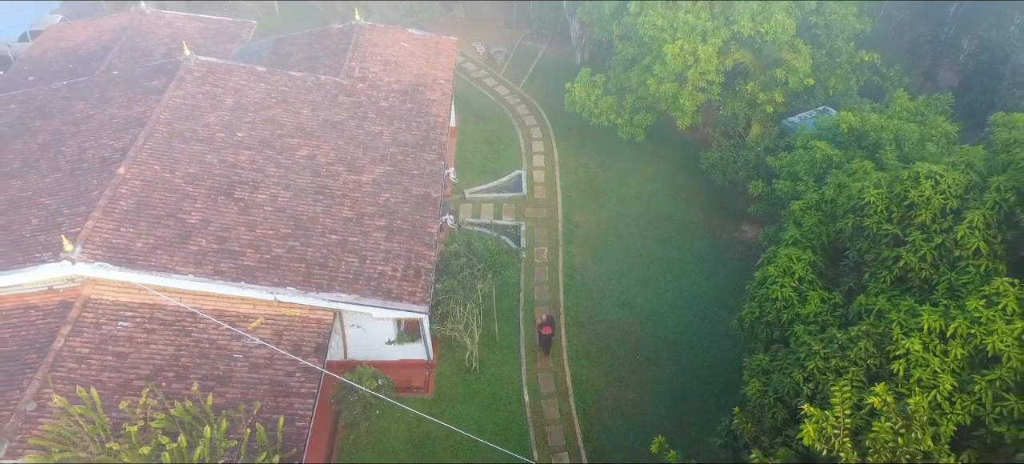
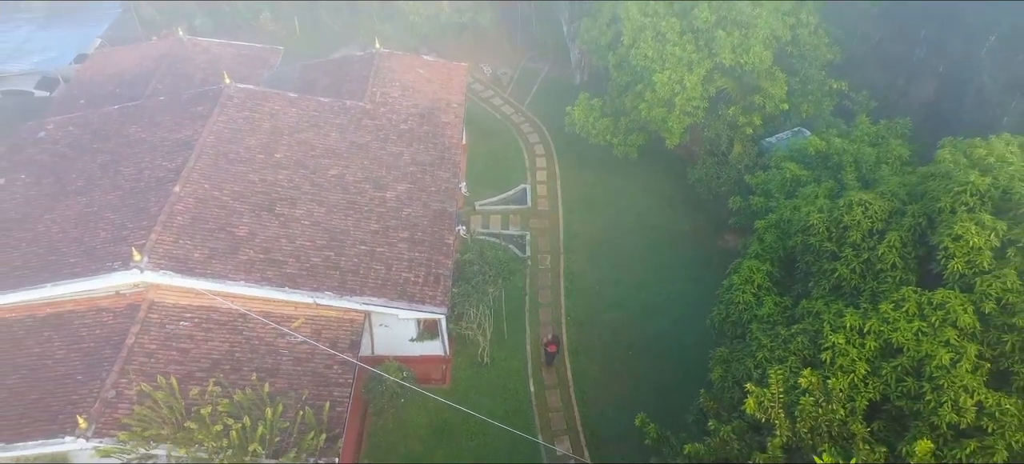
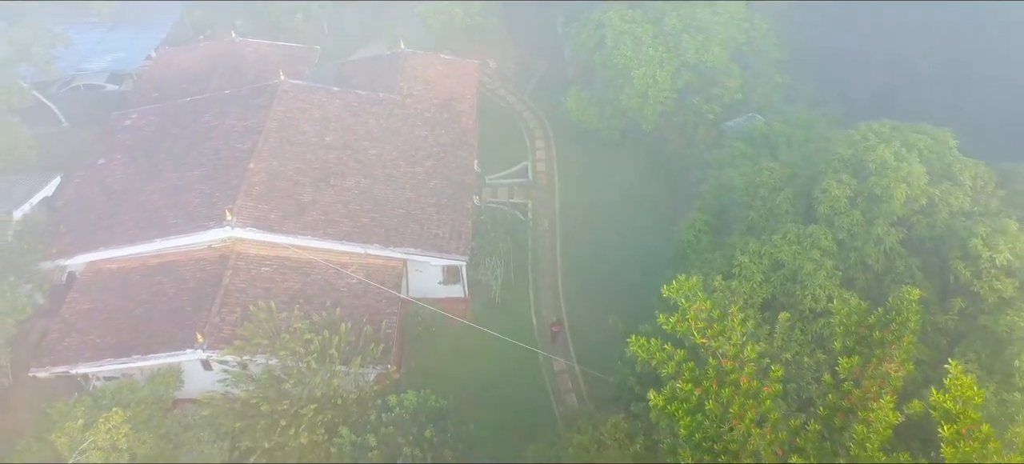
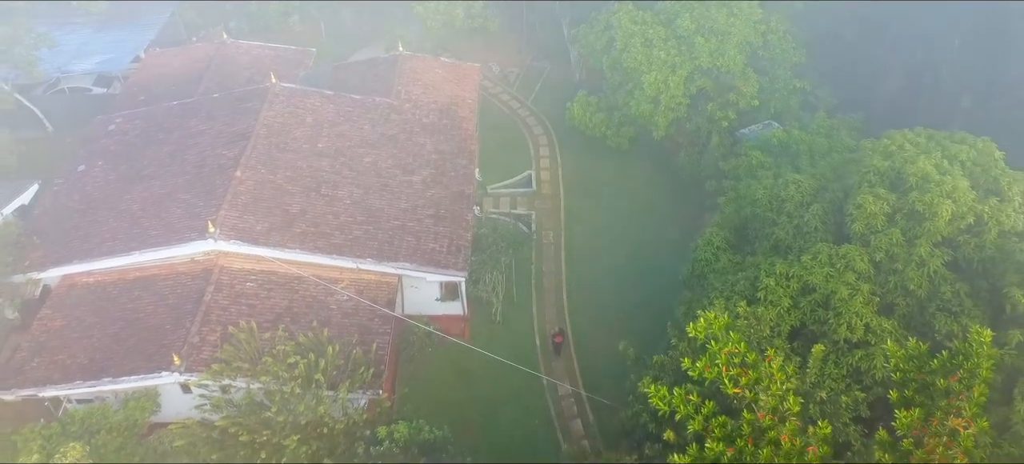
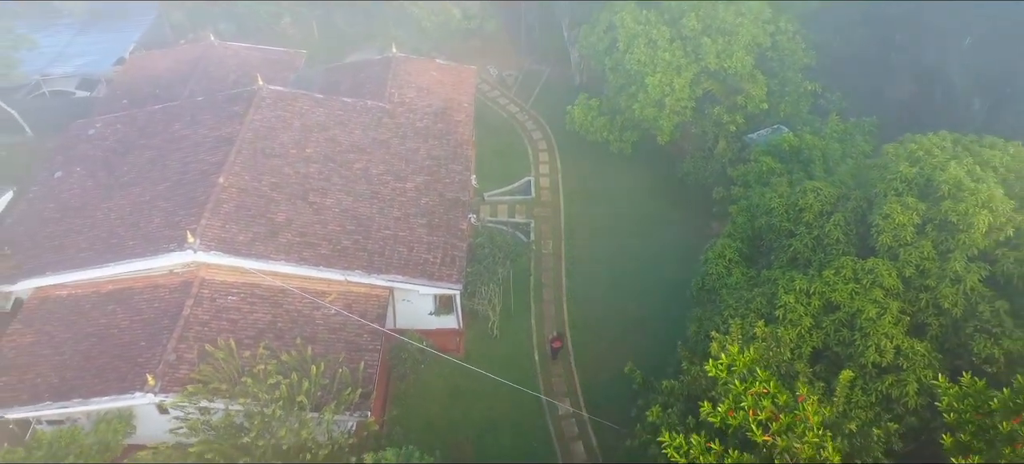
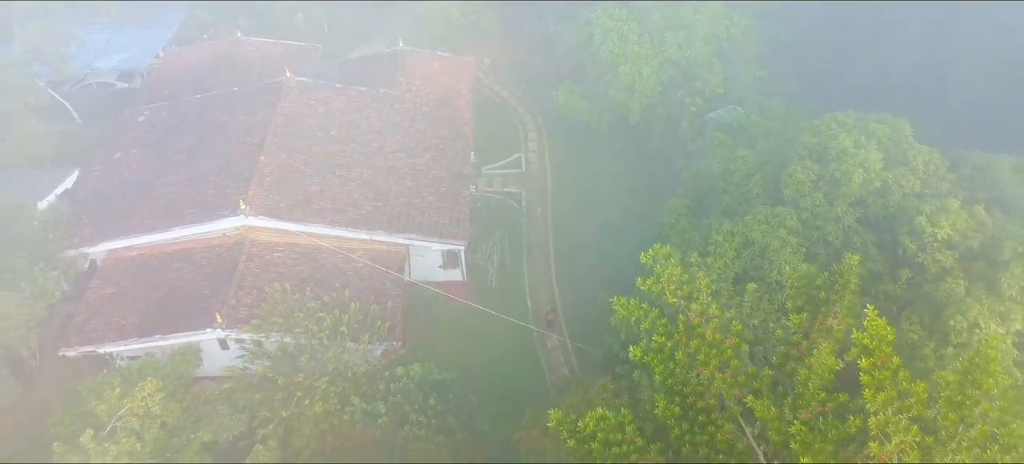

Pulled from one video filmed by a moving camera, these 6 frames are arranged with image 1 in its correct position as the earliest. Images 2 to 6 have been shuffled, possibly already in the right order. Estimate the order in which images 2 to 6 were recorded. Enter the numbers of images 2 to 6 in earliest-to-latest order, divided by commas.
2, 5, 4, 3, 6
